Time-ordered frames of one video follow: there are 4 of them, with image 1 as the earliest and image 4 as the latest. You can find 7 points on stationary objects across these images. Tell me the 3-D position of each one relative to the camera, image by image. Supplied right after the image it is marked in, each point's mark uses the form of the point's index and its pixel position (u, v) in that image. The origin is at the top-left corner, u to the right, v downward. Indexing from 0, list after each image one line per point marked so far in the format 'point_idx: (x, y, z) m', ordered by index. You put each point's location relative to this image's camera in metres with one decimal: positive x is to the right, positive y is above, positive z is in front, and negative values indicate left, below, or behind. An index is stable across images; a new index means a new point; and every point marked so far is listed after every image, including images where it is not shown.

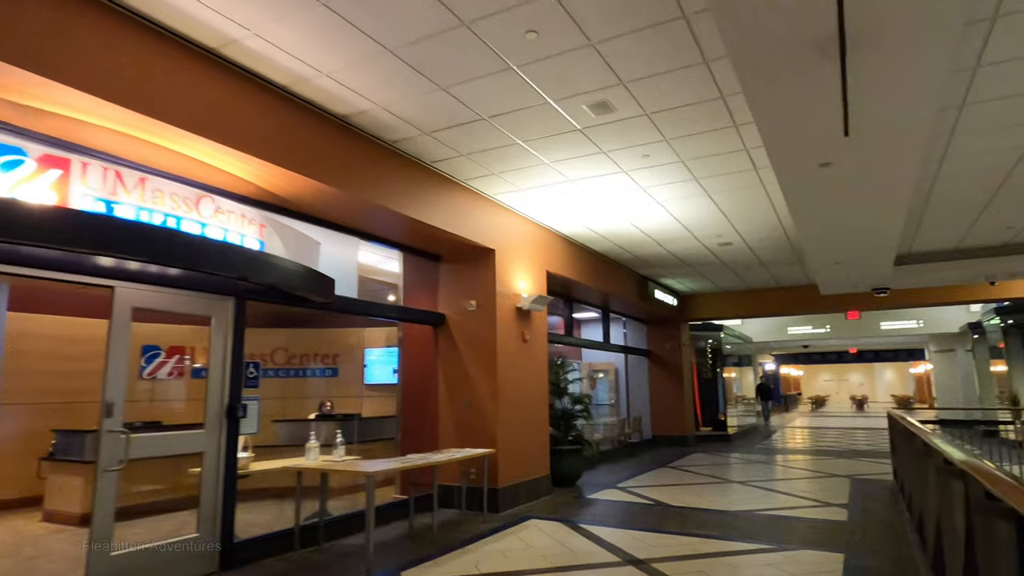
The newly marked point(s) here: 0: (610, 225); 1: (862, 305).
0: (+1.2, +0.8, +7.5) m
1: (+6.6, -0.3, +11.7) m
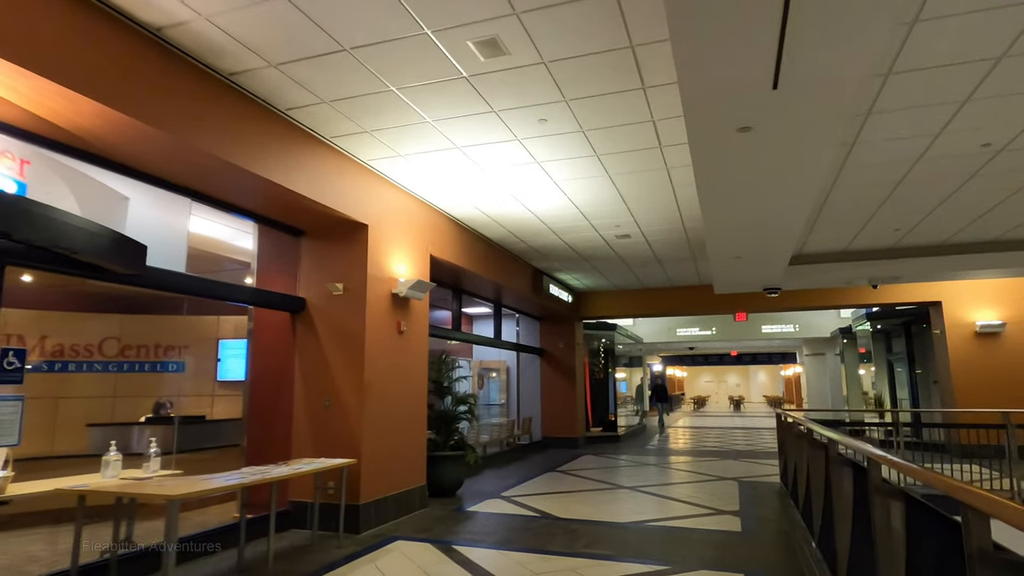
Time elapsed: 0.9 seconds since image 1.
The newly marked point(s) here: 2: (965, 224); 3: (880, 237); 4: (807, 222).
0: (-0.1, +0.9, +6.8) m
1: (+4.5, -0.4, +11.8) m
2: (+5.0, +0.7, +6.9) m
3: (+4.4, +0.6, +7.5) m
4: (+3.1, +0.7, +6.5) m
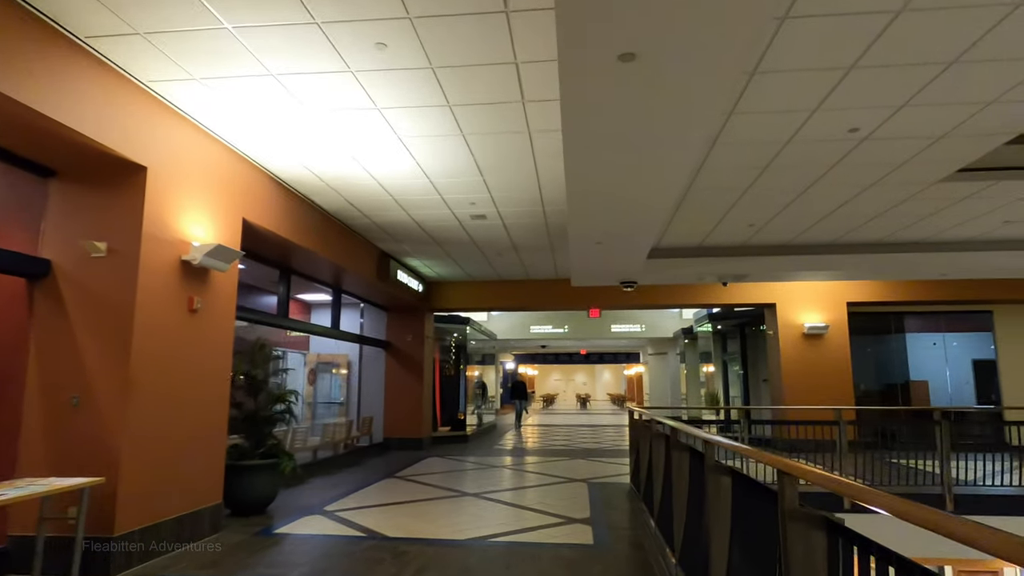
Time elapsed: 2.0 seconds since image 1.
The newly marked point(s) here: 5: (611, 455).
0: (-1.6, +1.1, +5.7) m
1: (+1.7, -0.3, +11.6) m
2: (+3.4, +0.7, +7.0) m
3: (+2.6, +0.7, +7.4) m
4: (+1.6, +0.8, +6.2) m
5: (+1.8, -3.1, +11.5) m
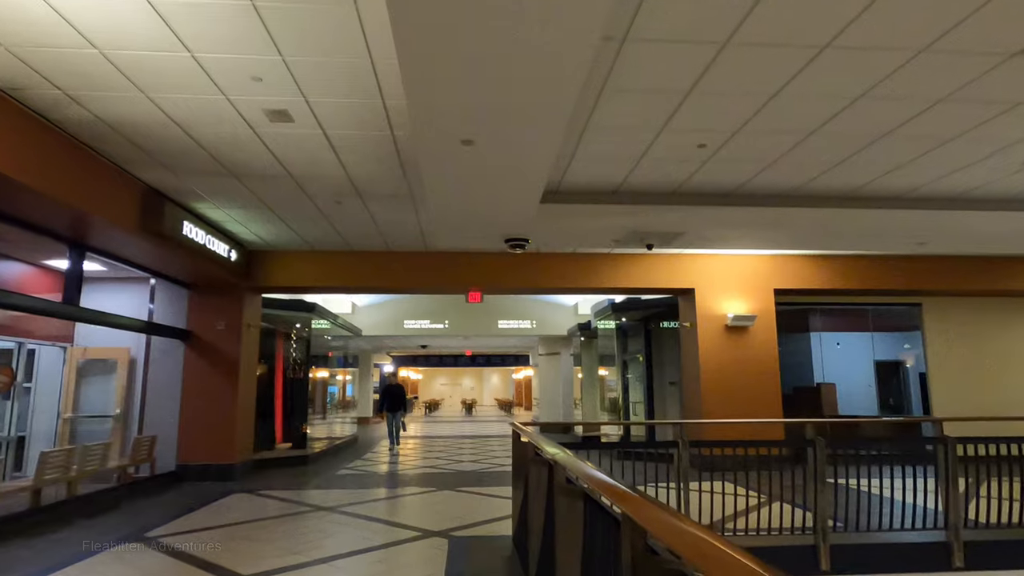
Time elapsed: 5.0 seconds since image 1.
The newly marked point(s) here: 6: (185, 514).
0: (-2.6, +1.6, +2.7) m
1: (-0.4, +0.1, +9.0) m
2: (+2.1, +1.1, +4.8) m
3: (+1.3, +1.0, +5.0) m
4: (+0.4, +1.2, +3.7) m
5: (-0.3, -2.8, +8.9) m
6: (-3.5, -2.4, +6.6) m
